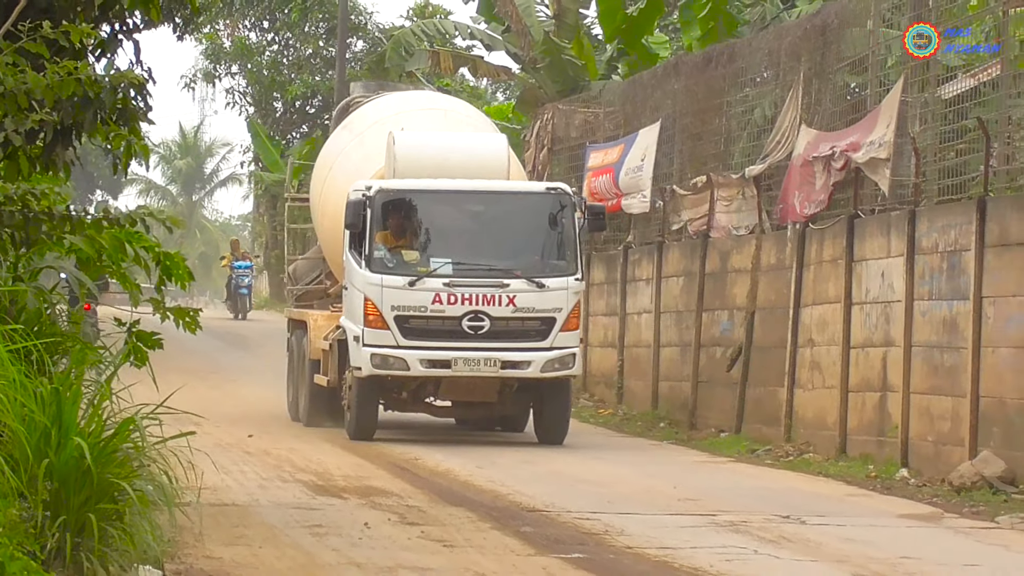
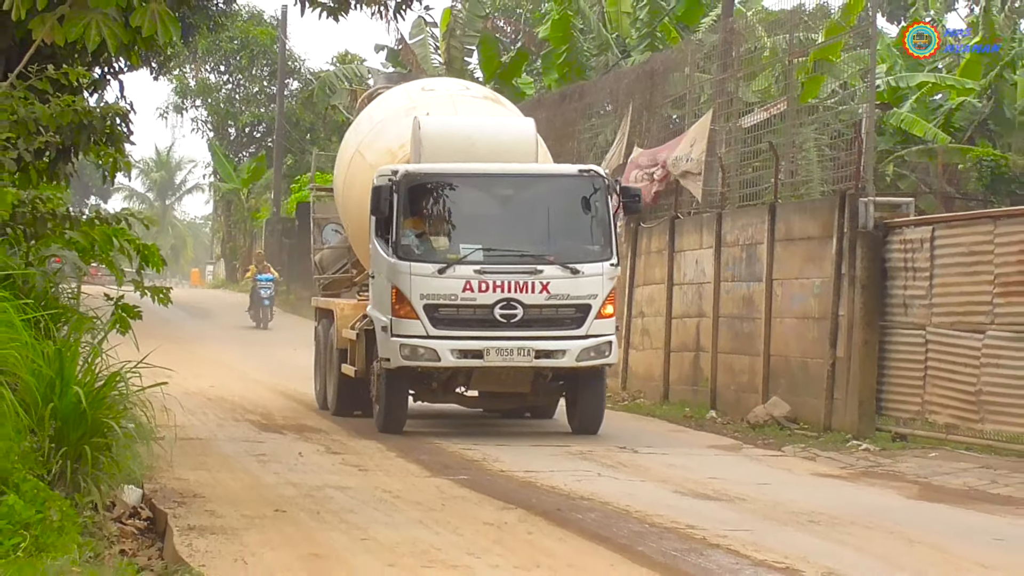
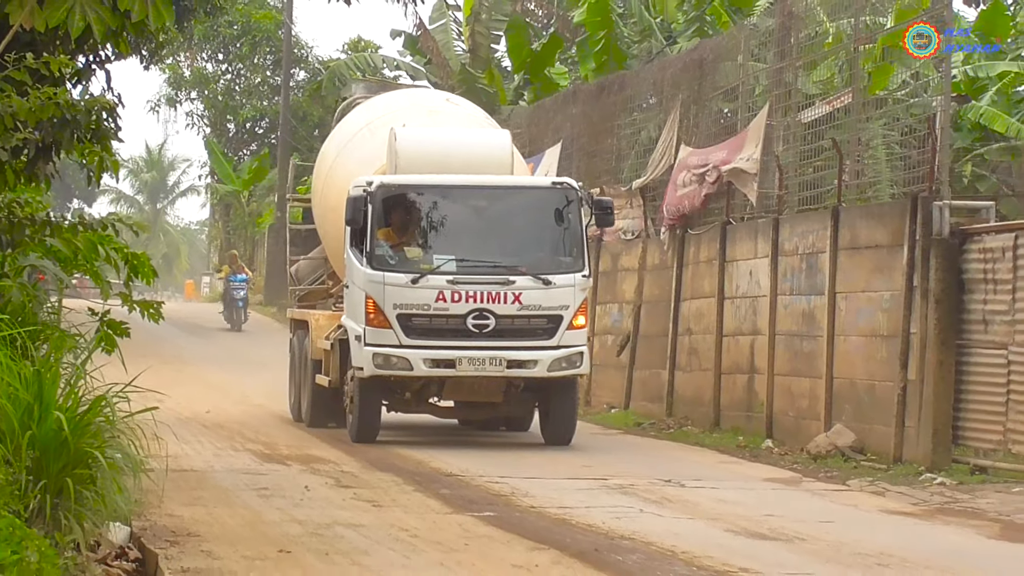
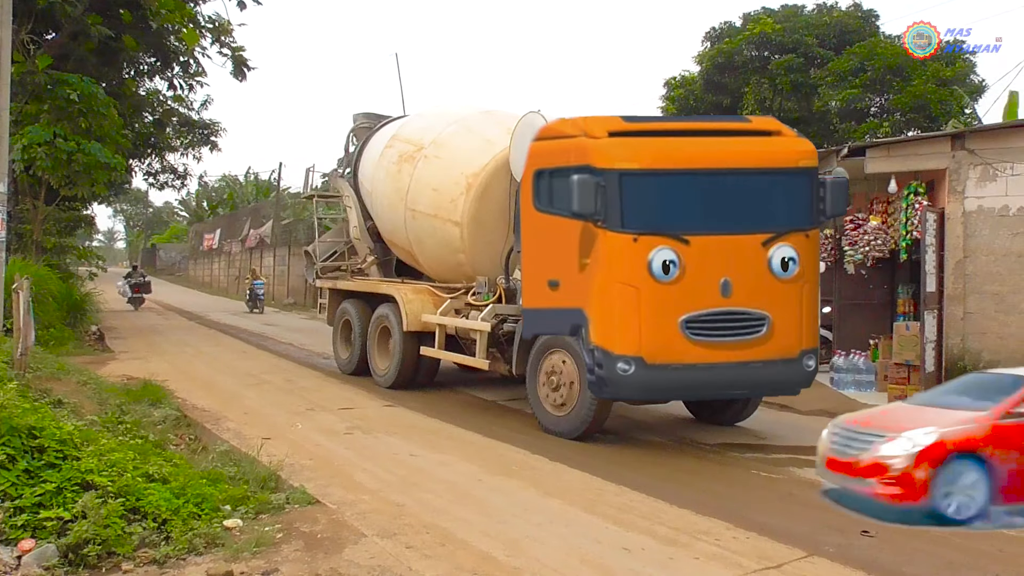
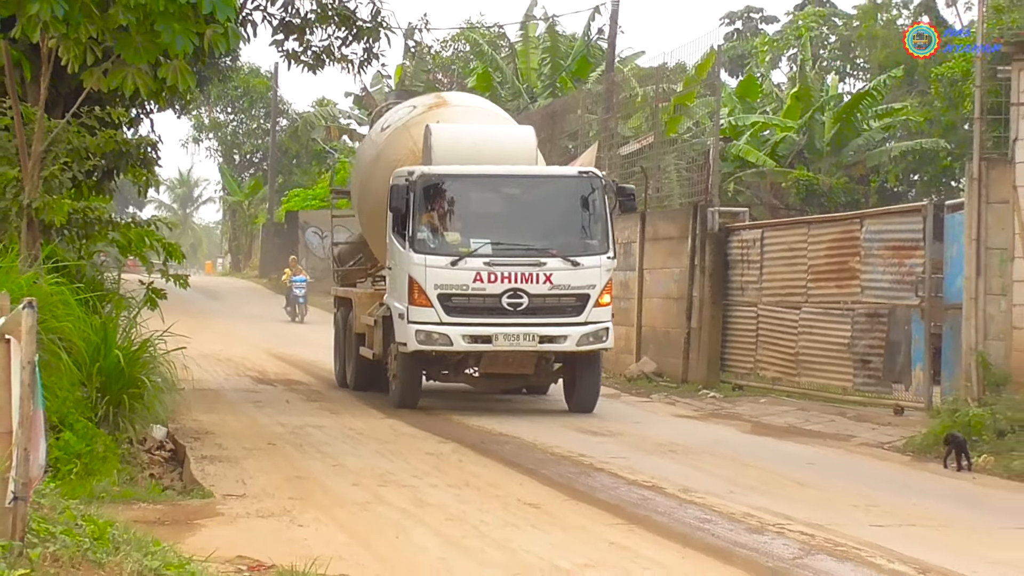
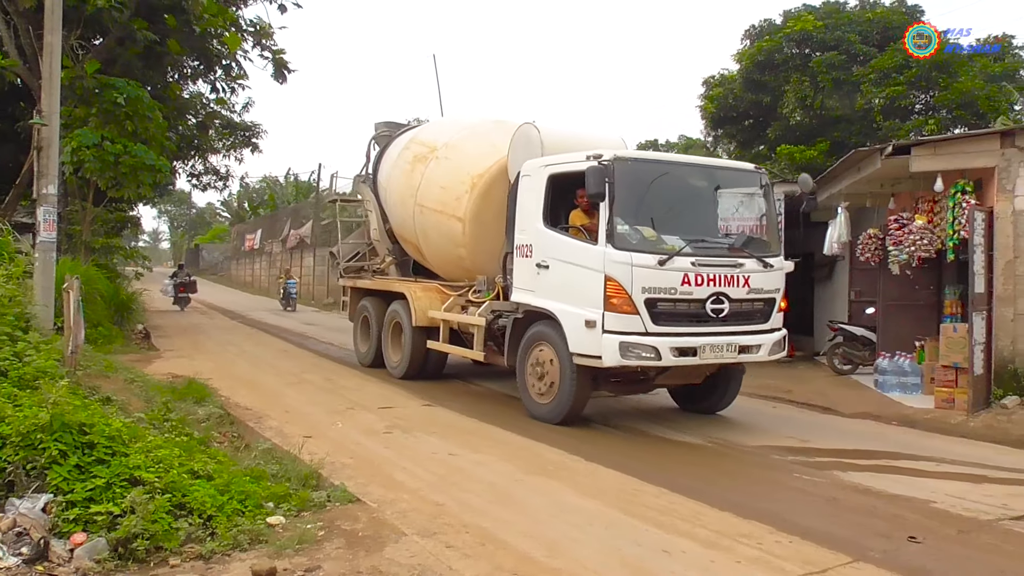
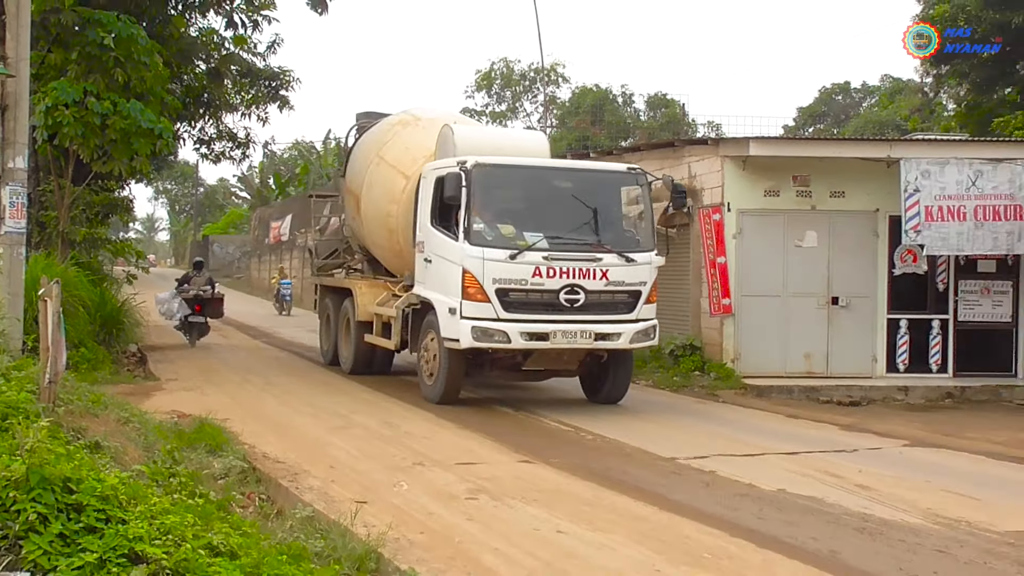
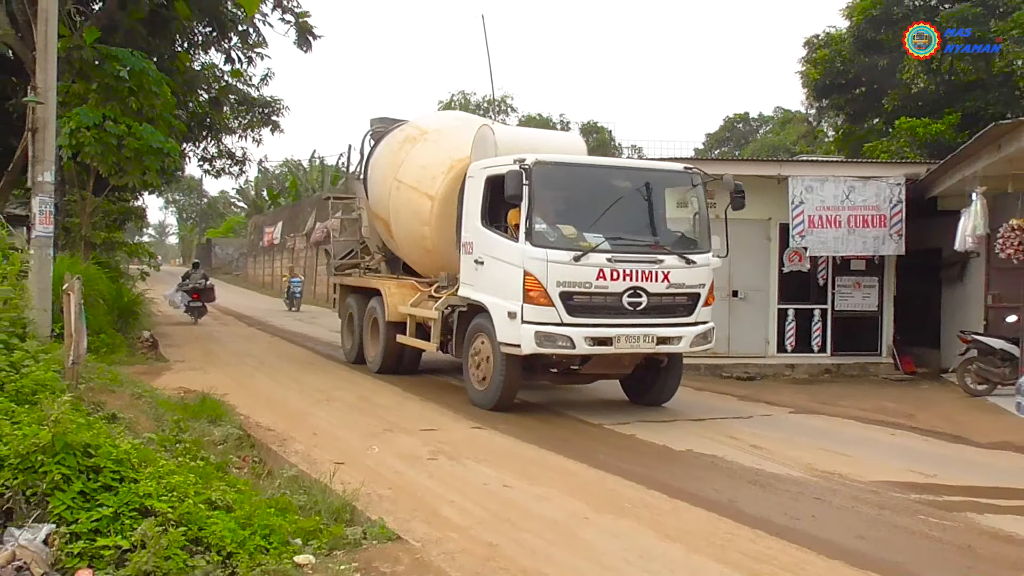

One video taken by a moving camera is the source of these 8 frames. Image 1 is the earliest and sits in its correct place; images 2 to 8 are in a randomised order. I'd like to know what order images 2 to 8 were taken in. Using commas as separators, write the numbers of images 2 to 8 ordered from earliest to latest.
3, 2, 5, 7, 8, 6, 4
